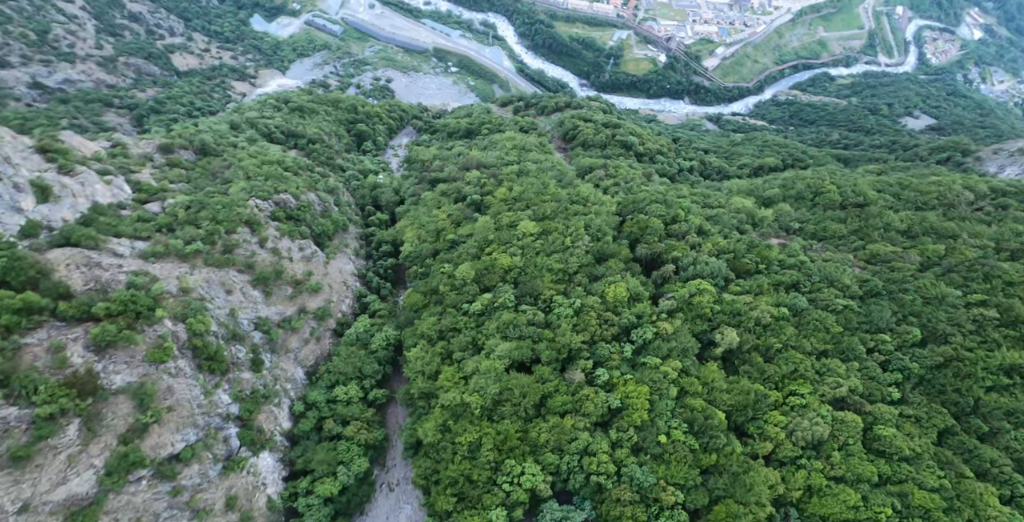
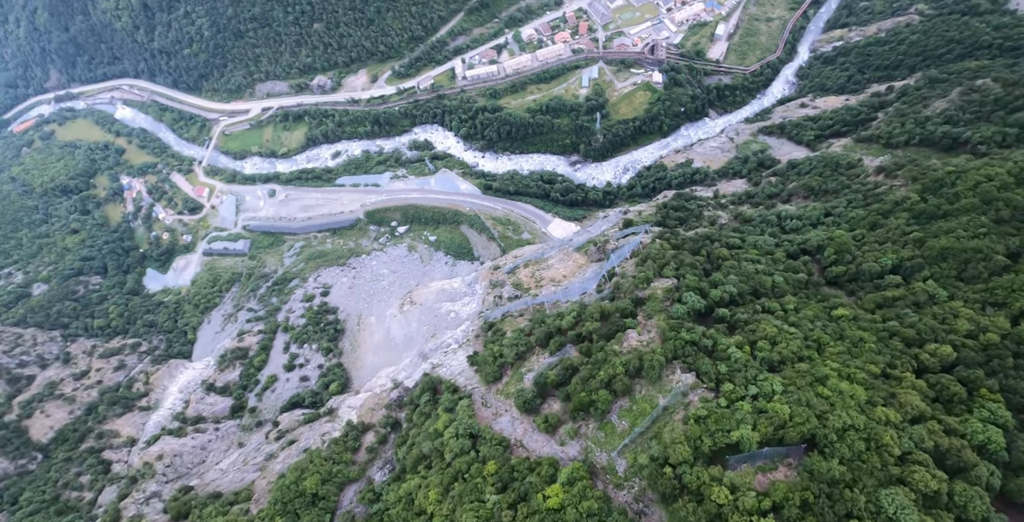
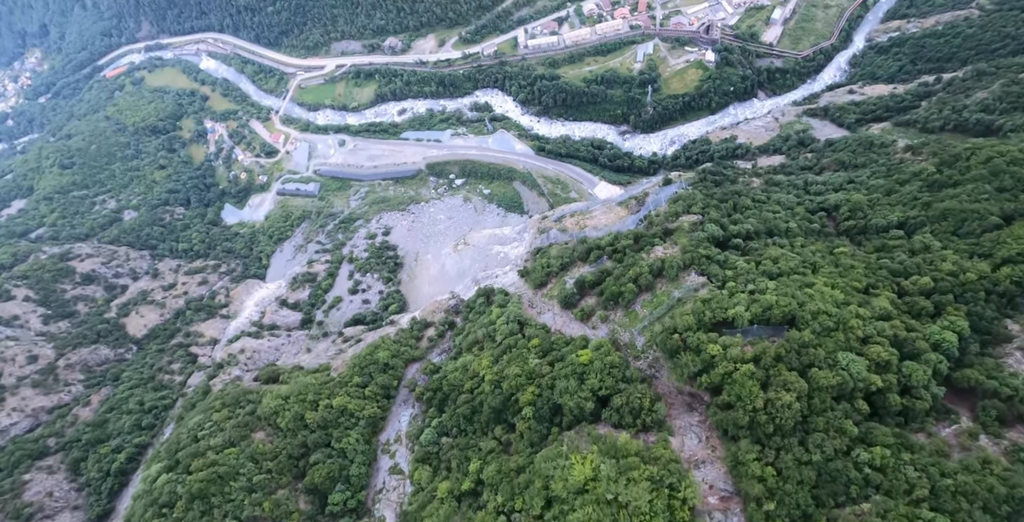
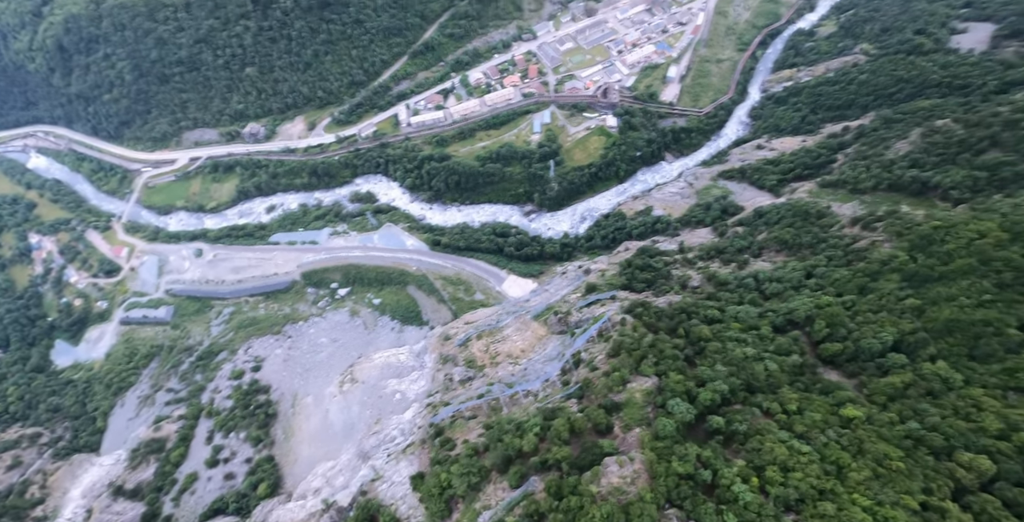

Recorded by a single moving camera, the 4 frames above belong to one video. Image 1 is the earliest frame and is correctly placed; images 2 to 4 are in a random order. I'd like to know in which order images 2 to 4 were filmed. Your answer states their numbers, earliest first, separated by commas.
3, 2, 4
